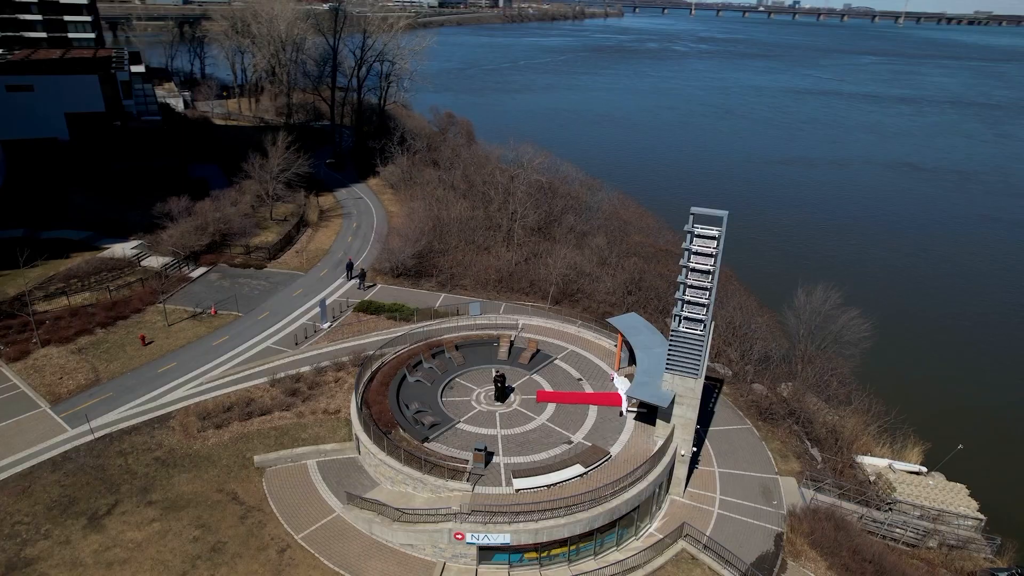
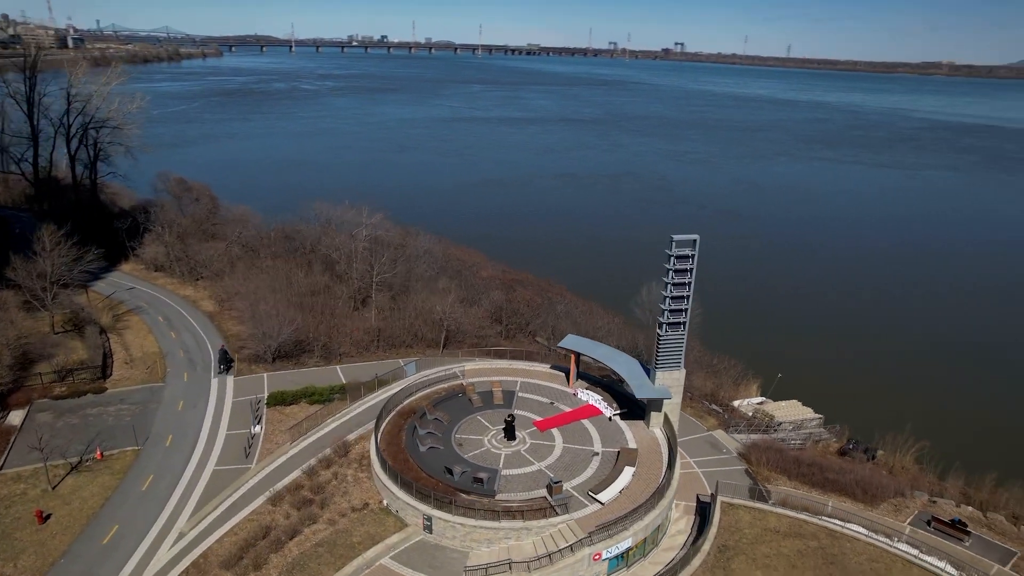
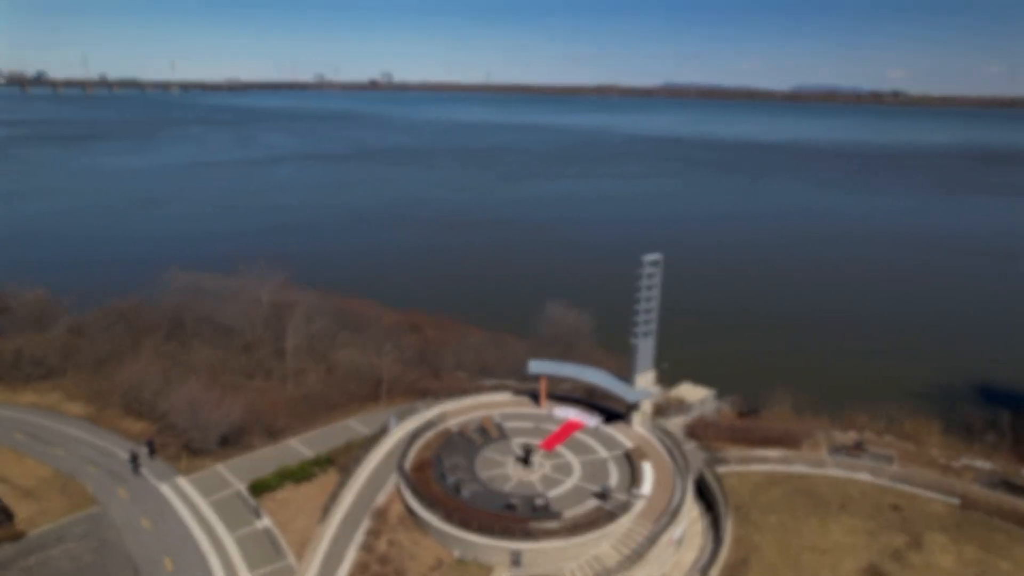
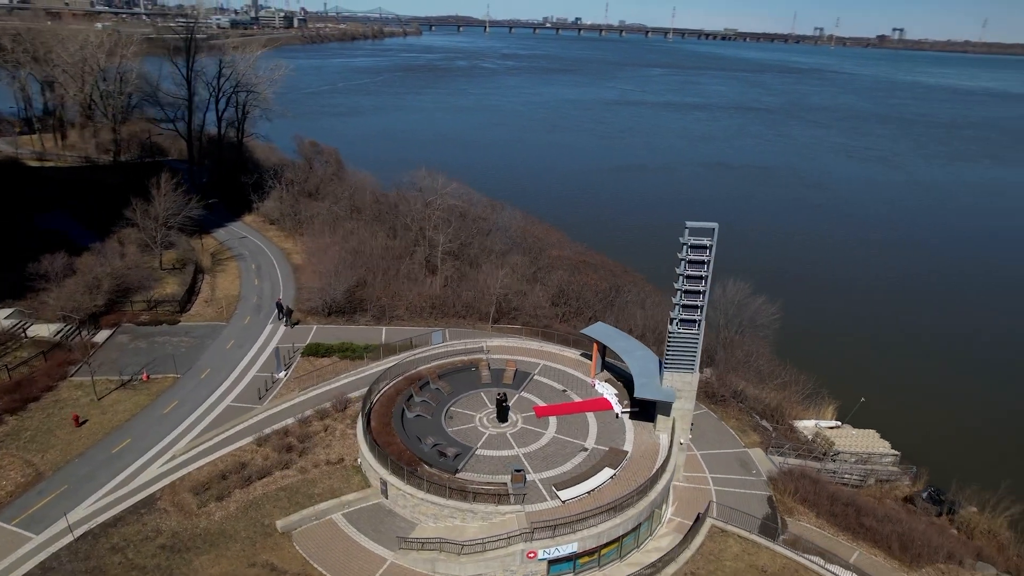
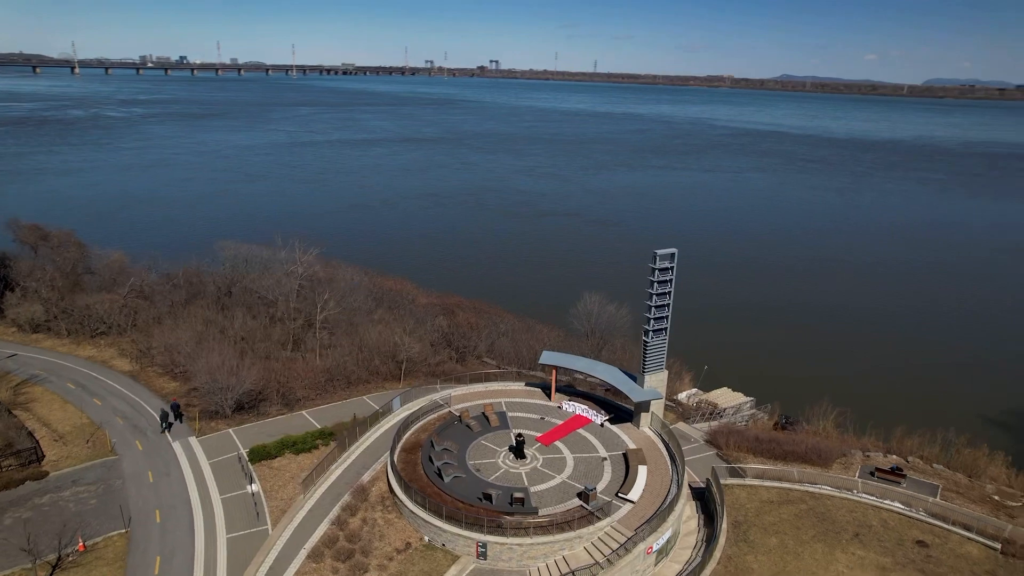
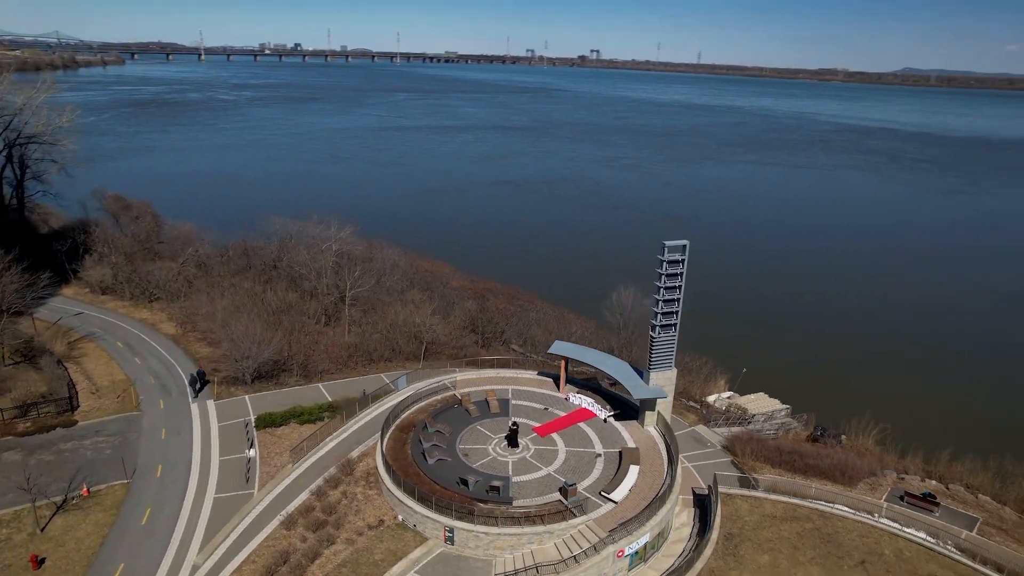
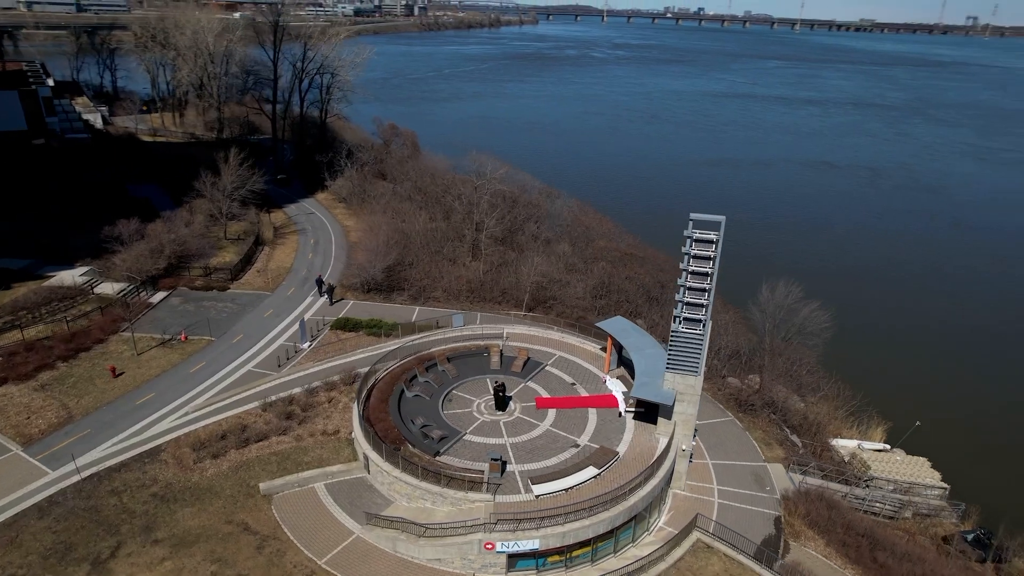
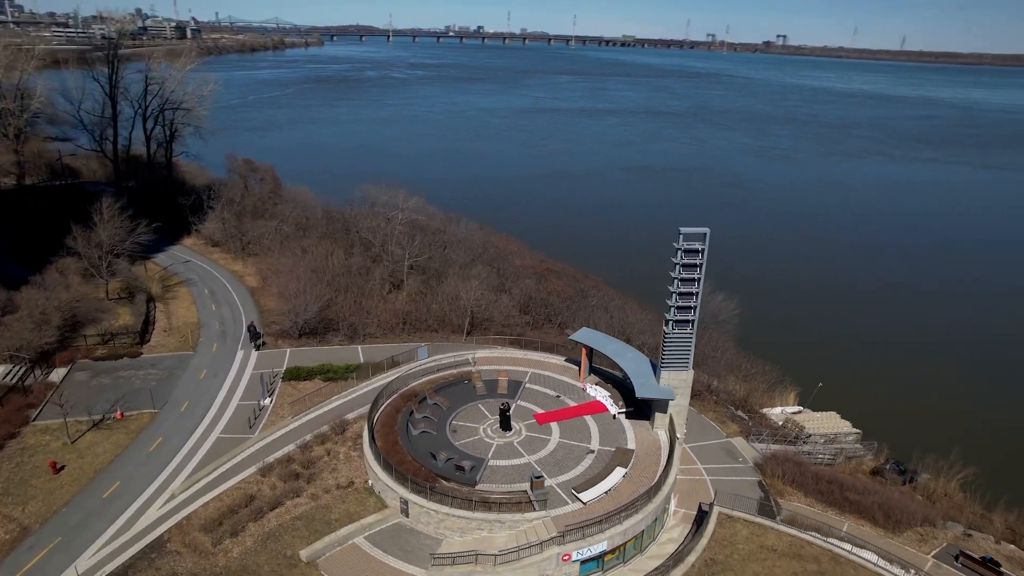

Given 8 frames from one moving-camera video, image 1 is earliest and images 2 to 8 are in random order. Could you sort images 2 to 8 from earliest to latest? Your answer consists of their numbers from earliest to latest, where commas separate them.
7, 4, 8, 2, 6, 5, 3
